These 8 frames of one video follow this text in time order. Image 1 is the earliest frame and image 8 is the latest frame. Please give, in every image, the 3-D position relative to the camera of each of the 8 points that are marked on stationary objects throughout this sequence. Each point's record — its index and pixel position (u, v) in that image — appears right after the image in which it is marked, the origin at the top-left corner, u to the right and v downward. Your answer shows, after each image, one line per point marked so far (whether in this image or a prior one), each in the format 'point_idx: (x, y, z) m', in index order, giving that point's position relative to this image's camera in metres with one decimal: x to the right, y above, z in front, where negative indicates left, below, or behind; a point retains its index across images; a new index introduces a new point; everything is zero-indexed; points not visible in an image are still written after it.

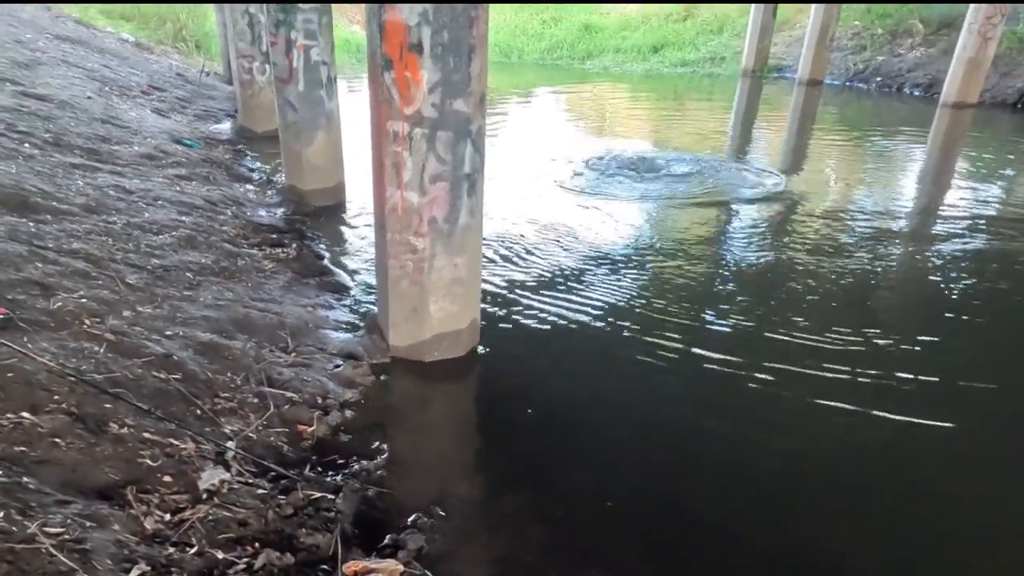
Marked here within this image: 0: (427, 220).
0: (-0.7, +0.5, +5.7) m
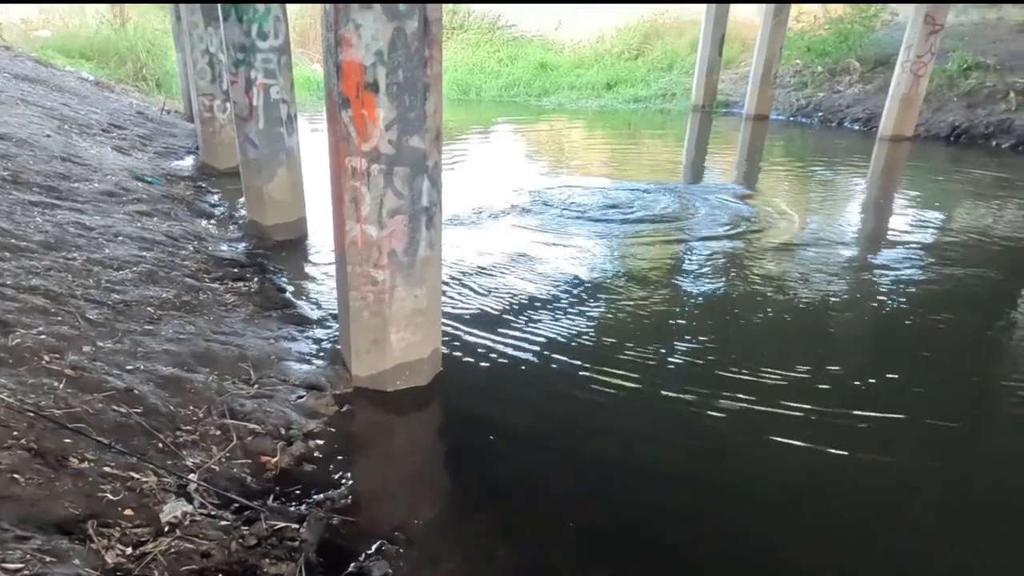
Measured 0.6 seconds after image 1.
0: (-1.0, +0.3, +5.8) m
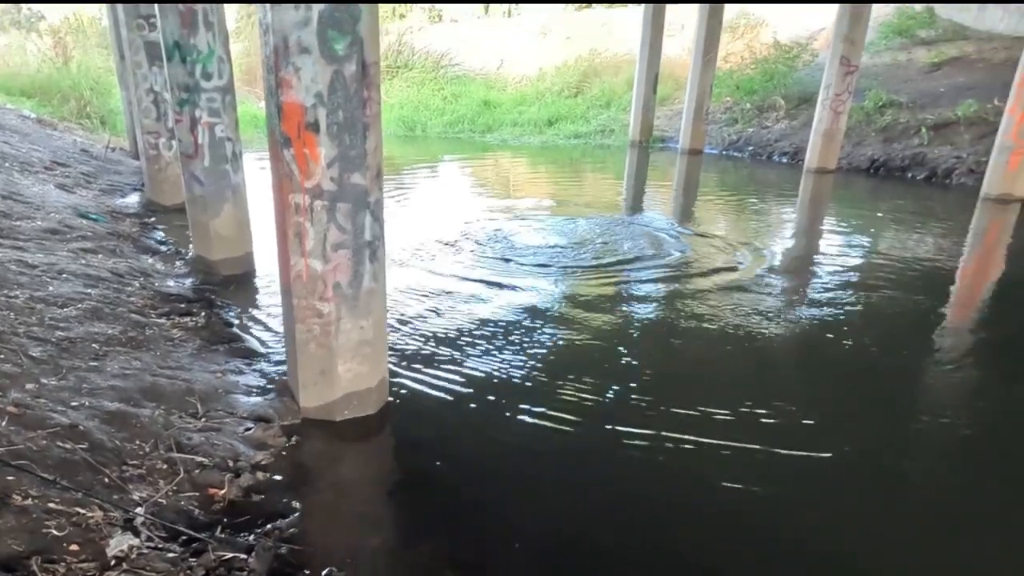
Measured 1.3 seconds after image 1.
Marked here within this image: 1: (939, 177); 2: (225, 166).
0: (-1.5, 0.0, +6.0) m
1: (+10.0, +2.6, +17.0) m
2: (-3.7, +1.6, +9.4) m
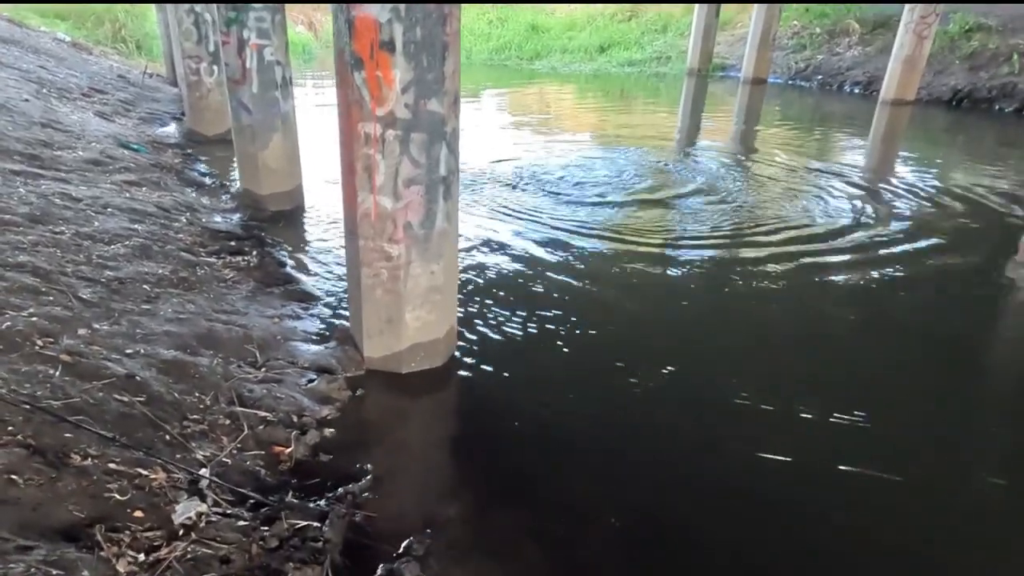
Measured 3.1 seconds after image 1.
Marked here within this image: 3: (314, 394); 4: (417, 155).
0: (-0.8, +0.5, +5.4) m
1: (+11.1, +3.9, +15.7) m
2: (-2.9, +2.4, +8.7) m
3: (-1.5, -0.8, +5.6) m
4: (-0.7, +1.0, +5.2) m
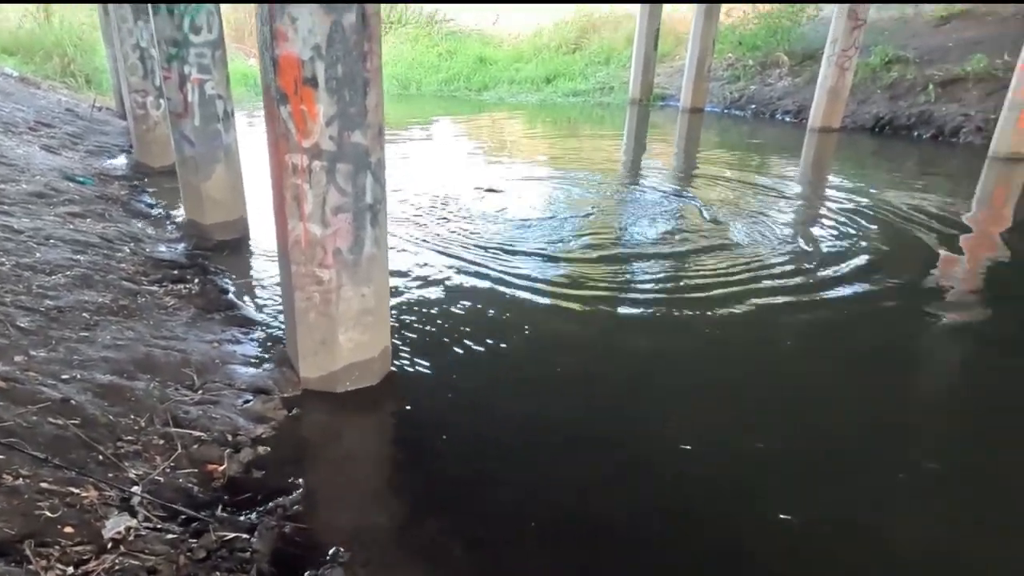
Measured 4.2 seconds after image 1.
0: (-1.4, +0.3, +5.7) m
1: (+9.9, +3.5, +16.7) m
2: (-3.7, +2.0, +9.0) m
3: (-2.1, -1.0, +5.8) m
4: (-1.3, +0.8, +5.5) m
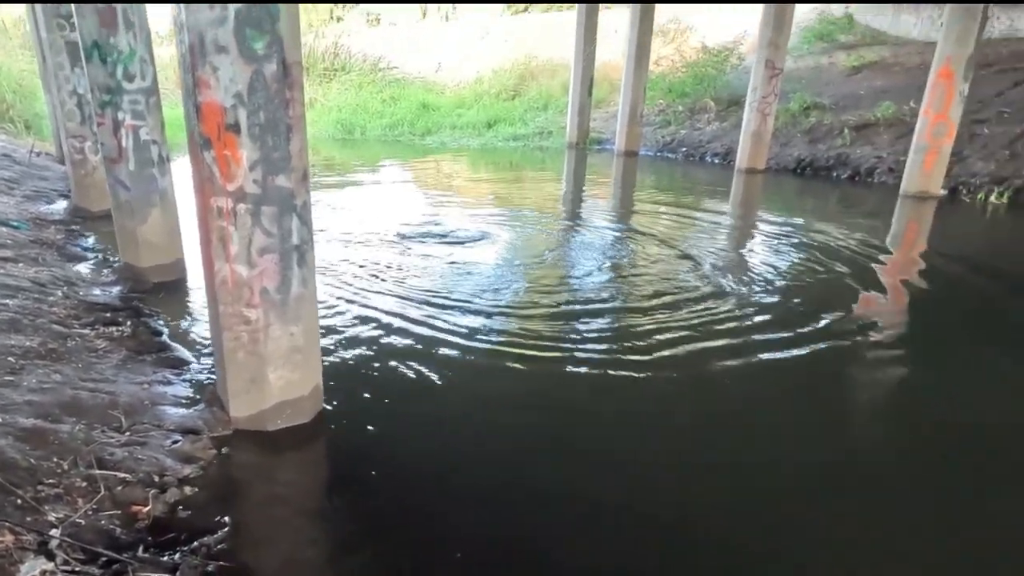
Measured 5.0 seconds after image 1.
0: (-2.0, 0.0, +5.8) m
1: (+8.5, +2.7, +17.7) m
2: (-4.5, +1.5, +9.1) m
3: (-2.7, -1.3, +5.8) m
4: (-1.9, +0.5, +5.7) m
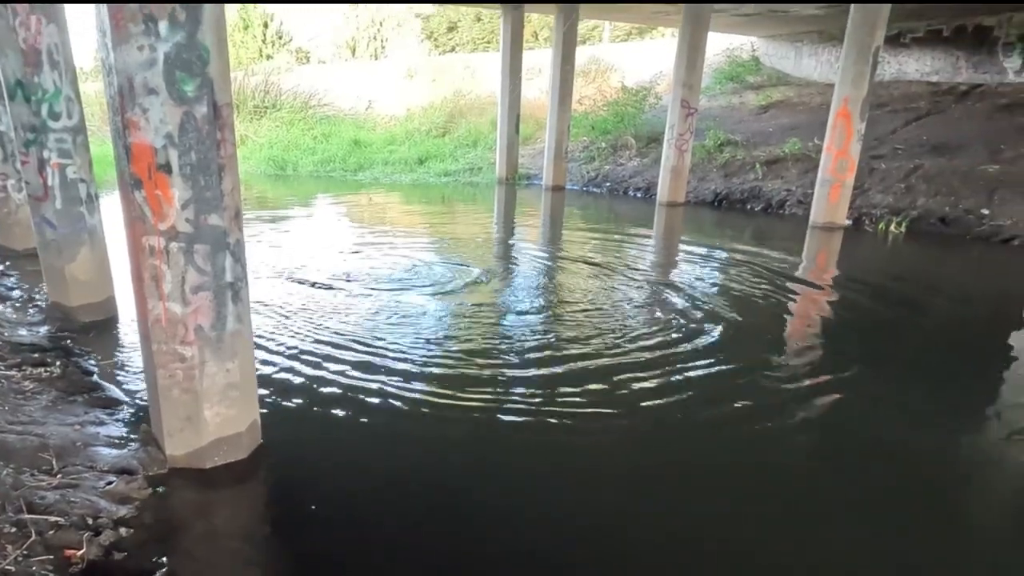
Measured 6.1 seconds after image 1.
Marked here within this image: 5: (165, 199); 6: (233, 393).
0: (-2.6, -0.3, +5.9) m
1: (+6.8, +2.1, +18.8) m
2: (-5.4, +1.0, +8.9) m
3: (-3.2, -1.7, +5.8) m
4: (-2.4, +0.2, +5.8) m
5: (-2.6, +0.7, +5.5) m
6: (-2.4, -0.9, +6.2) m
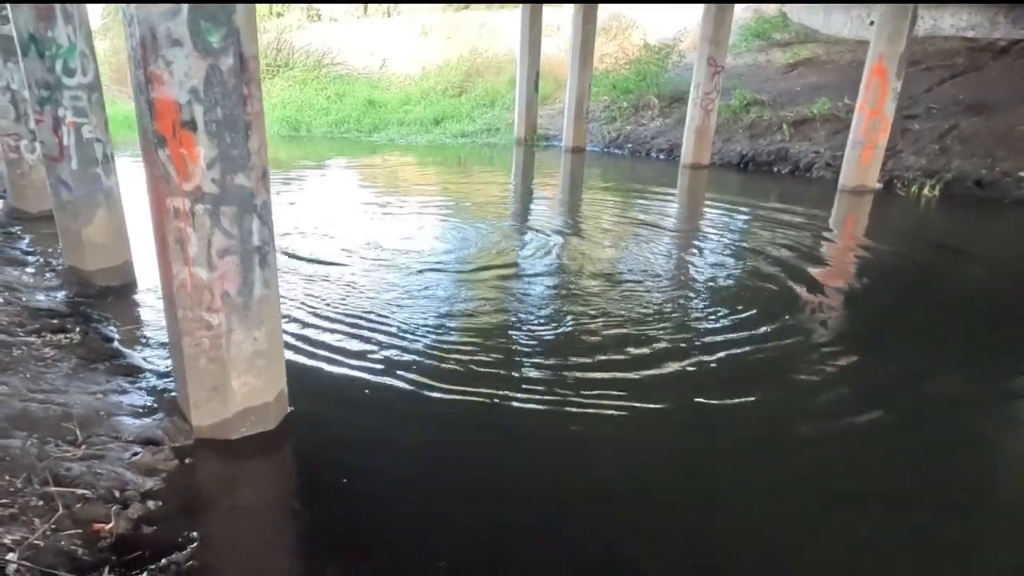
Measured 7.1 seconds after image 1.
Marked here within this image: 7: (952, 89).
0: (-2.2, -0.1, +5.6) m
1: (+7.3, +3.0, +18.3) m
2: (-5.0, +1.4, +8.6) m
3: (-2.9, -1.4, +5.6) m
4: (-2.1, +0.5, +5.5) m
5: (-2.3, +0.9, +5.2) m
6: (-2.1, -0.6, +6.0) m
7: (+12.0, +5.4, +19.8) m
